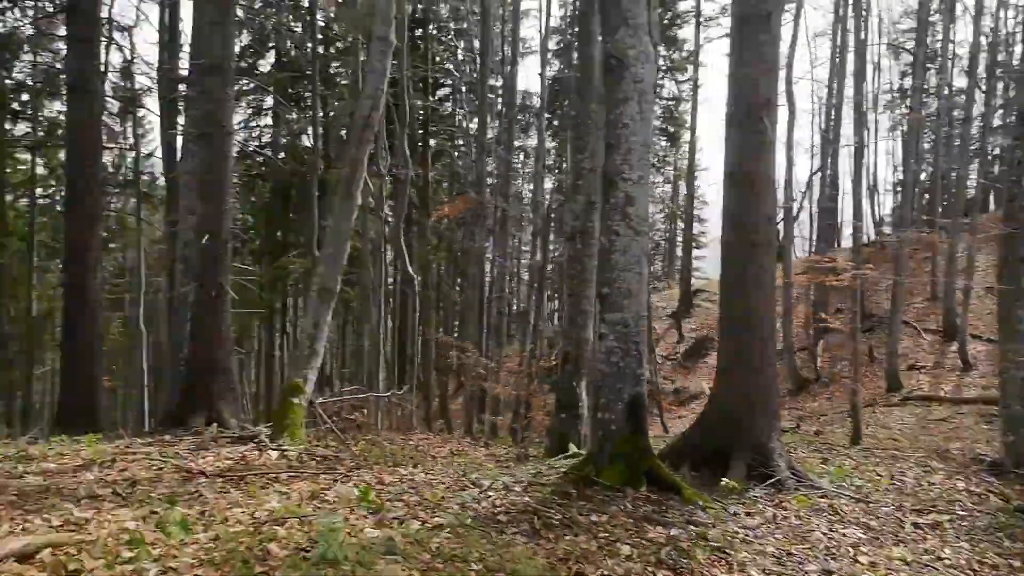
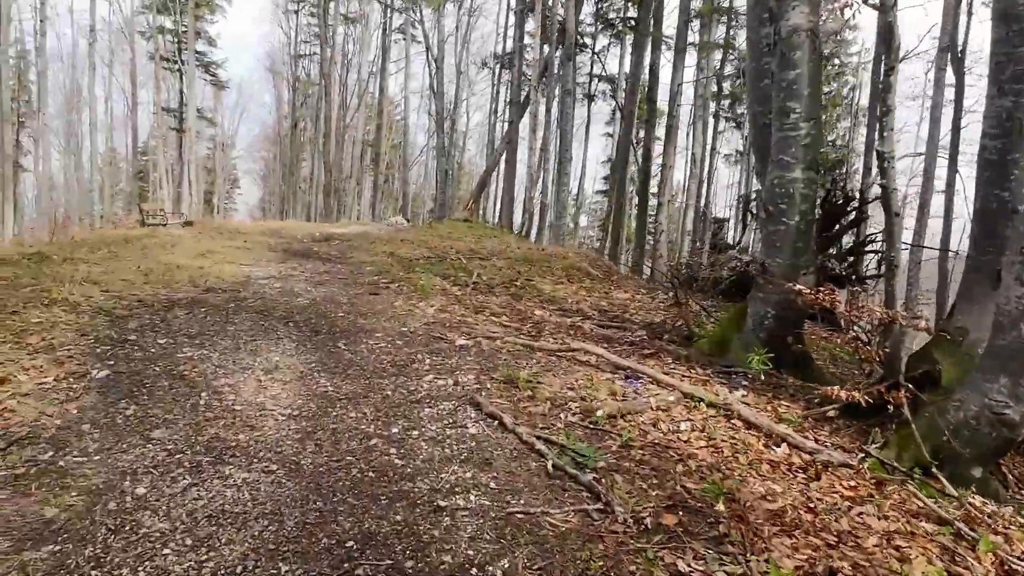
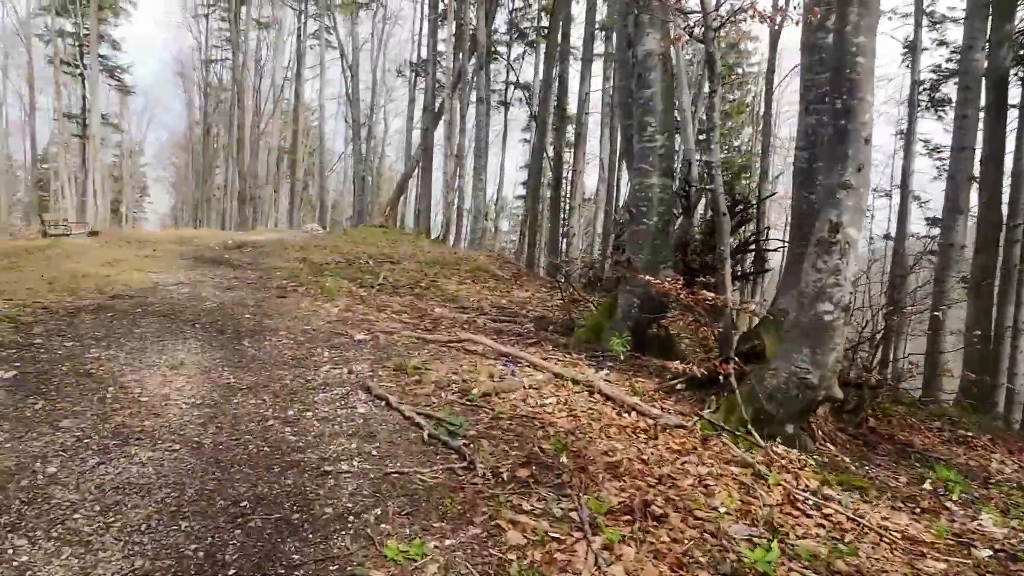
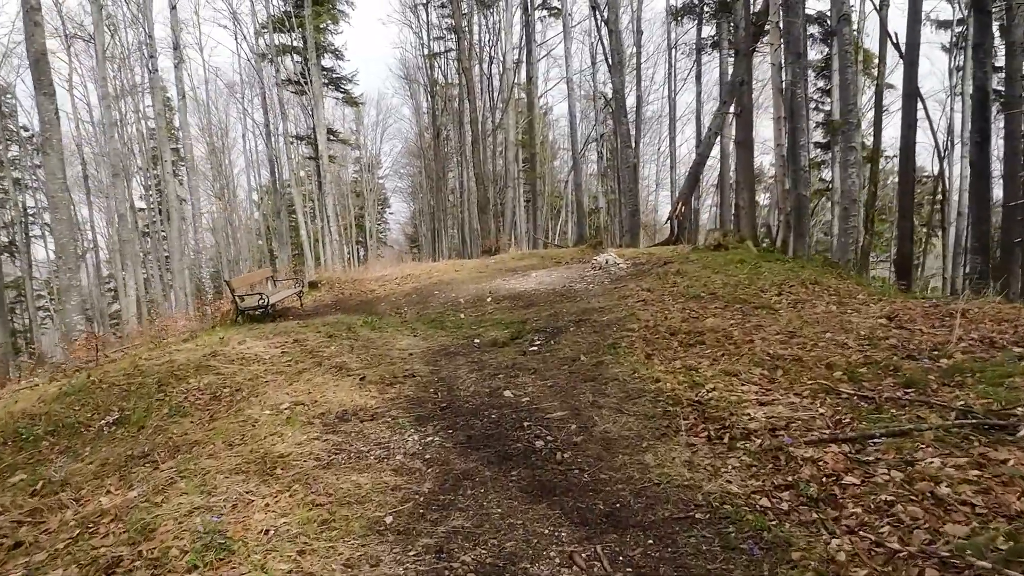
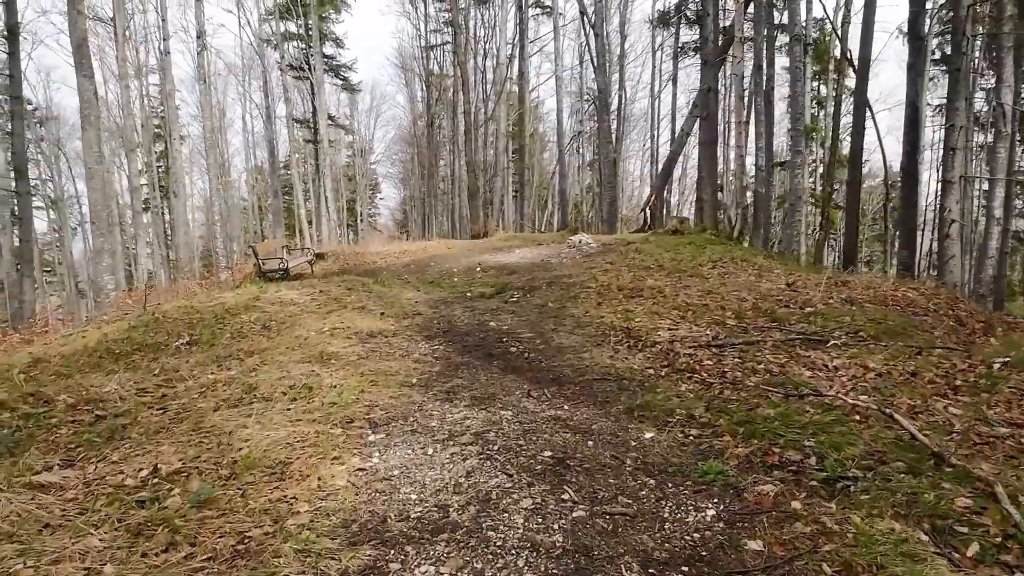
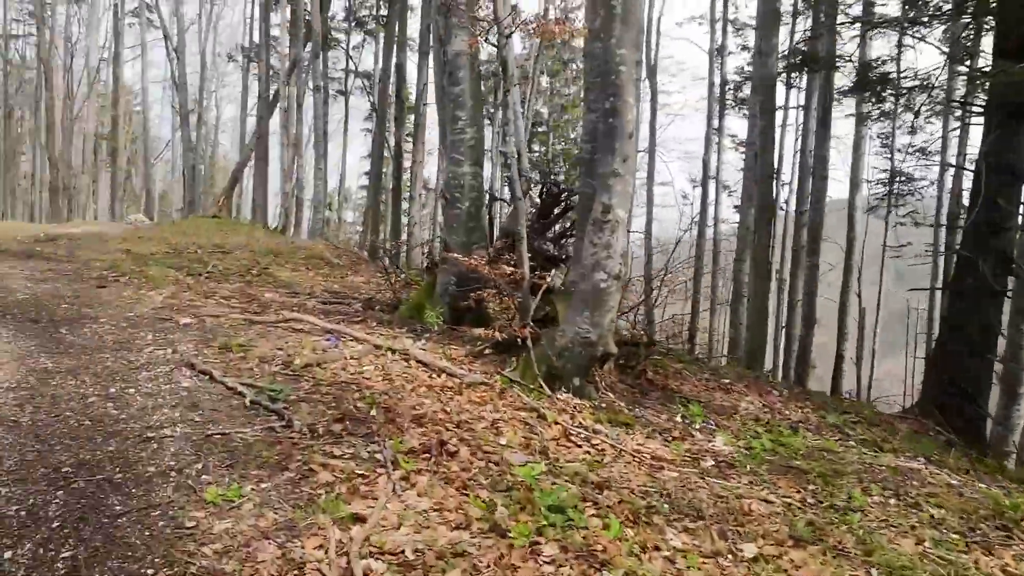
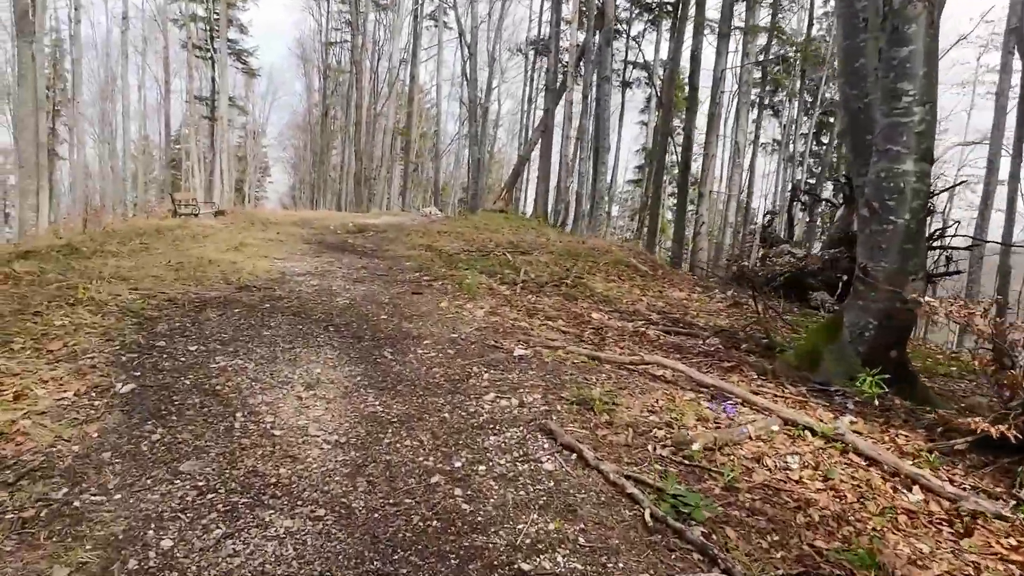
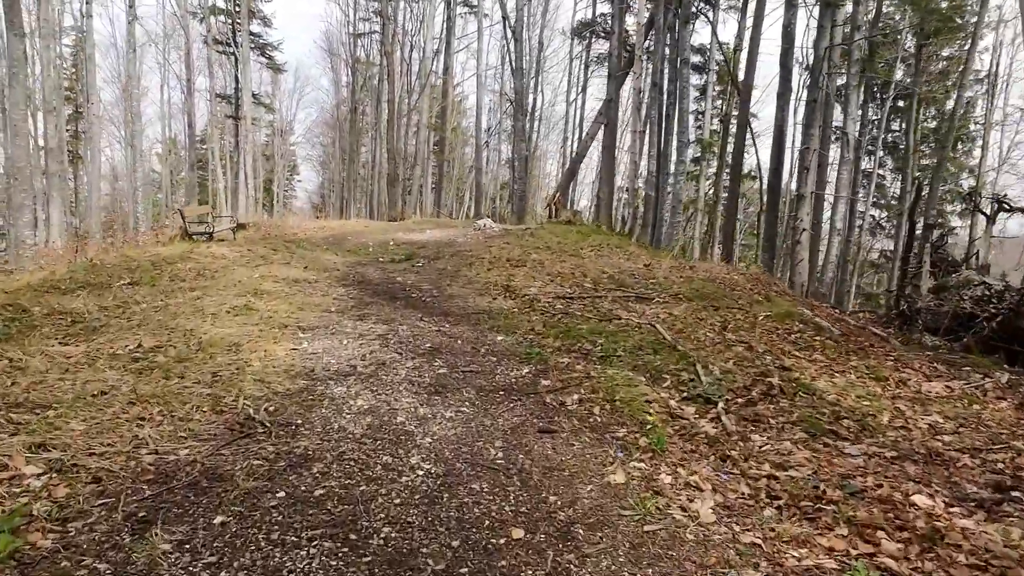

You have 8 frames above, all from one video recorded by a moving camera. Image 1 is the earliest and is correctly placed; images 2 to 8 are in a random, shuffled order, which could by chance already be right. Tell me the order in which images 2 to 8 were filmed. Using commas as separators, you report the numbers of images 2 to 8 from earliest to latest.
6, 3, 2, 7, 8, 5, 4
